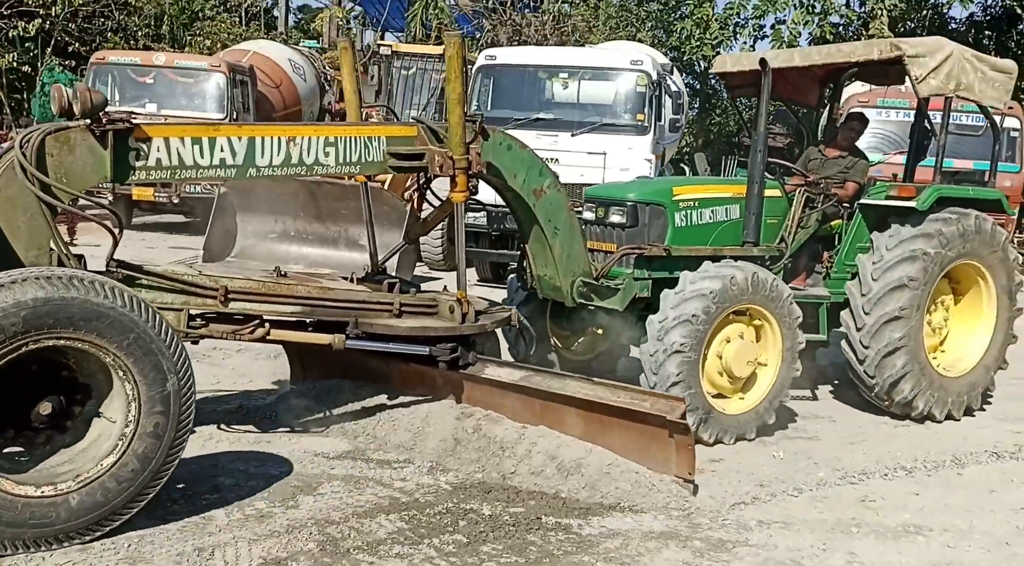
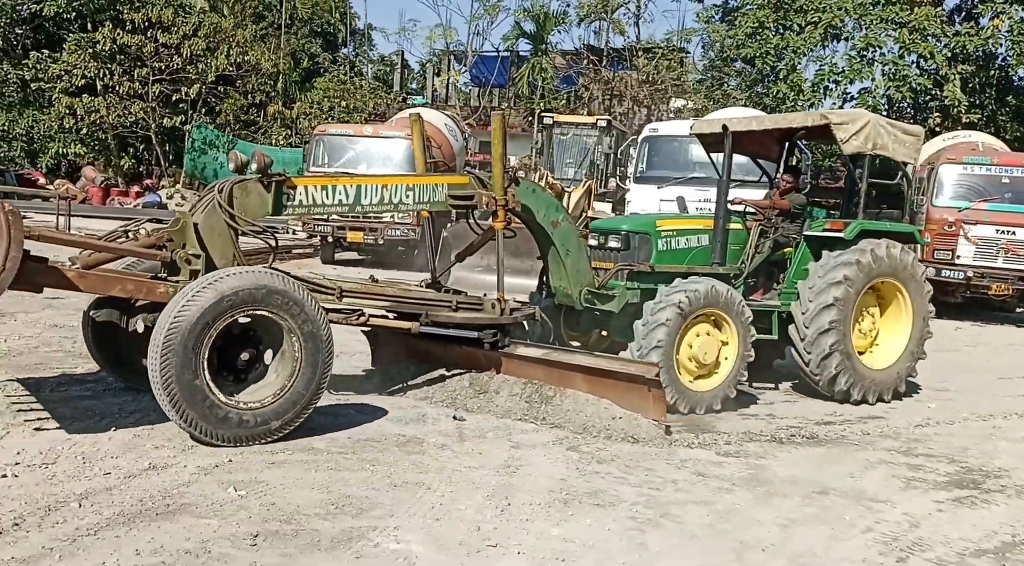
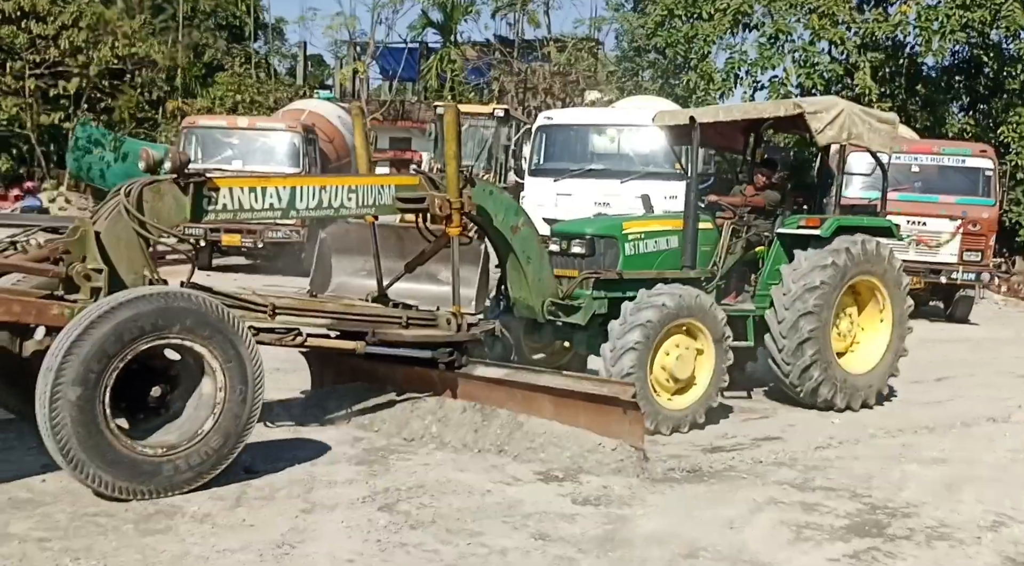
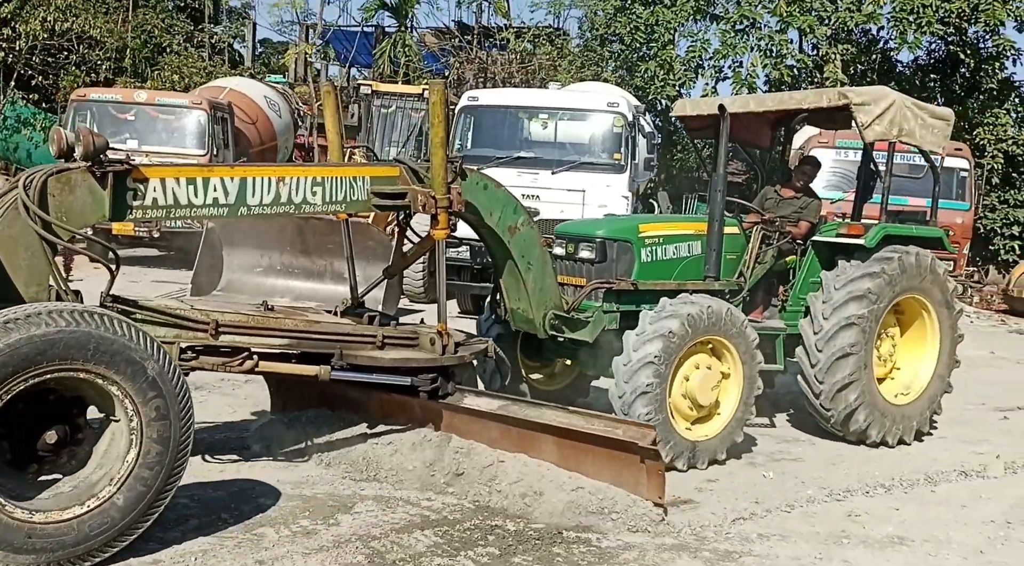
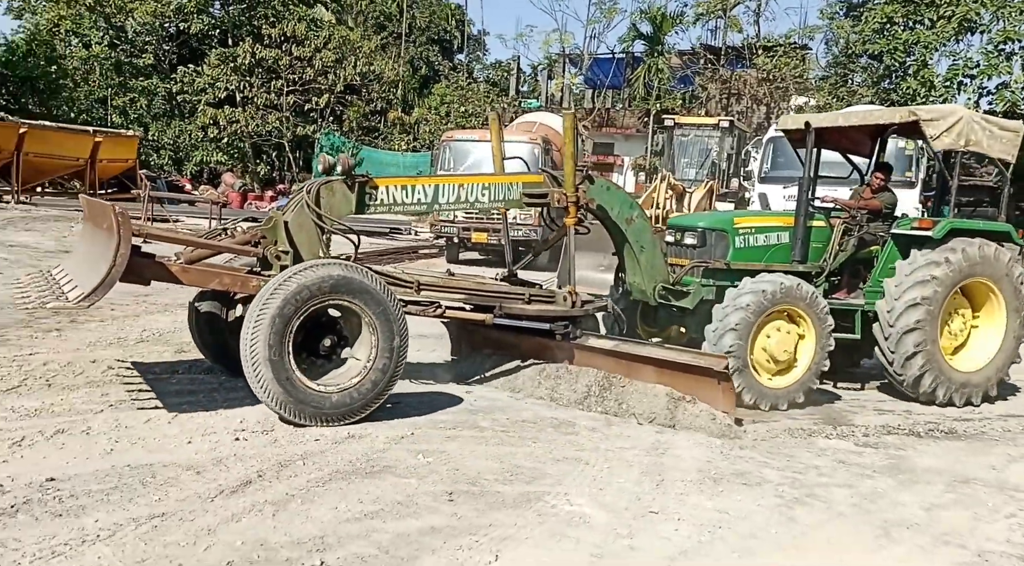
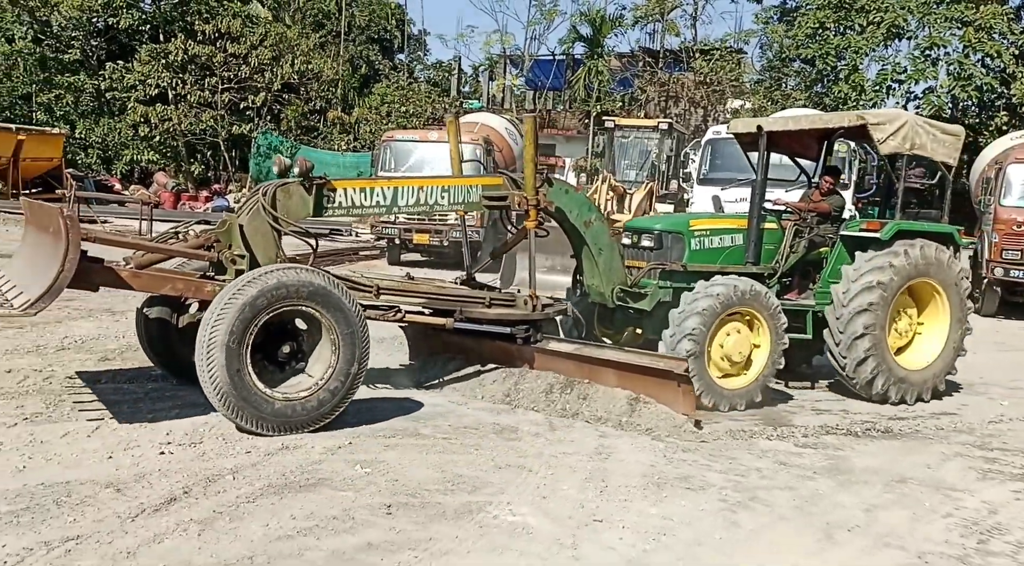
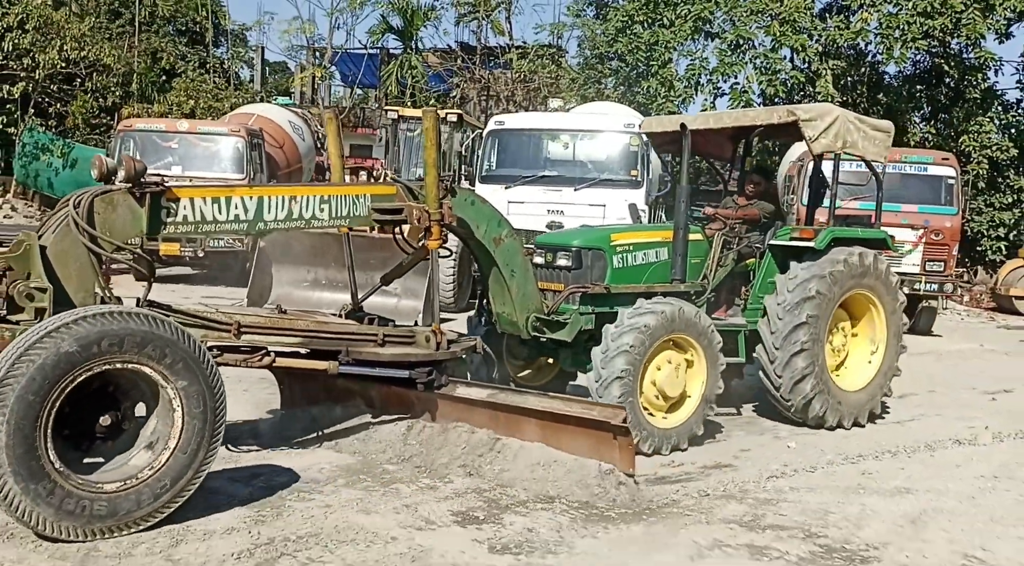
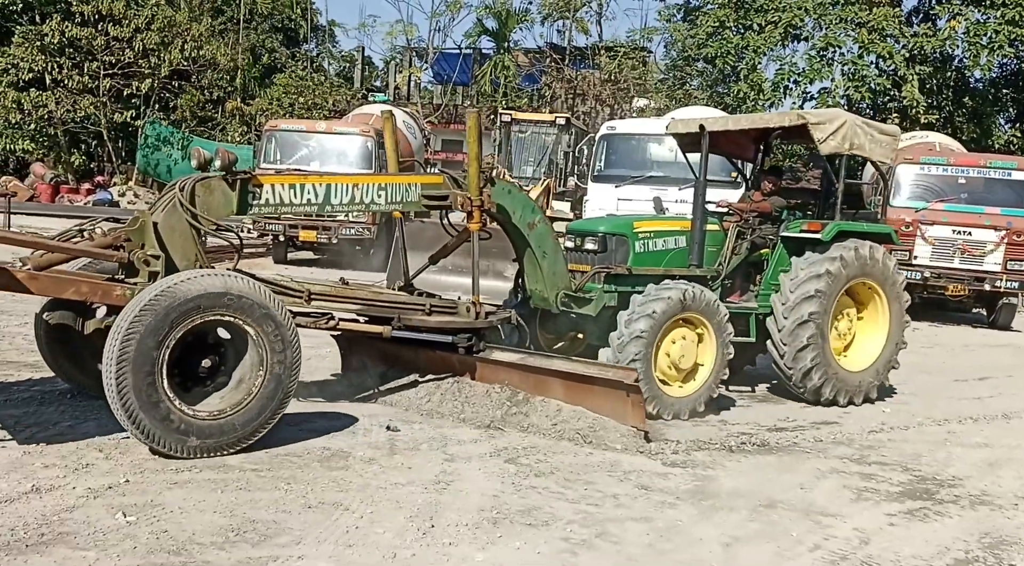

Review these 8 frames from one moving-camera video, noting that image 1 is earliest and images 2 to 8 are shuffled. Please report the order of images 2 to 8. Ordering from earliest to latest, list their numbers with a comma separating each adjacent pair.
4, 7, 3, 8, 2, 6, 5
